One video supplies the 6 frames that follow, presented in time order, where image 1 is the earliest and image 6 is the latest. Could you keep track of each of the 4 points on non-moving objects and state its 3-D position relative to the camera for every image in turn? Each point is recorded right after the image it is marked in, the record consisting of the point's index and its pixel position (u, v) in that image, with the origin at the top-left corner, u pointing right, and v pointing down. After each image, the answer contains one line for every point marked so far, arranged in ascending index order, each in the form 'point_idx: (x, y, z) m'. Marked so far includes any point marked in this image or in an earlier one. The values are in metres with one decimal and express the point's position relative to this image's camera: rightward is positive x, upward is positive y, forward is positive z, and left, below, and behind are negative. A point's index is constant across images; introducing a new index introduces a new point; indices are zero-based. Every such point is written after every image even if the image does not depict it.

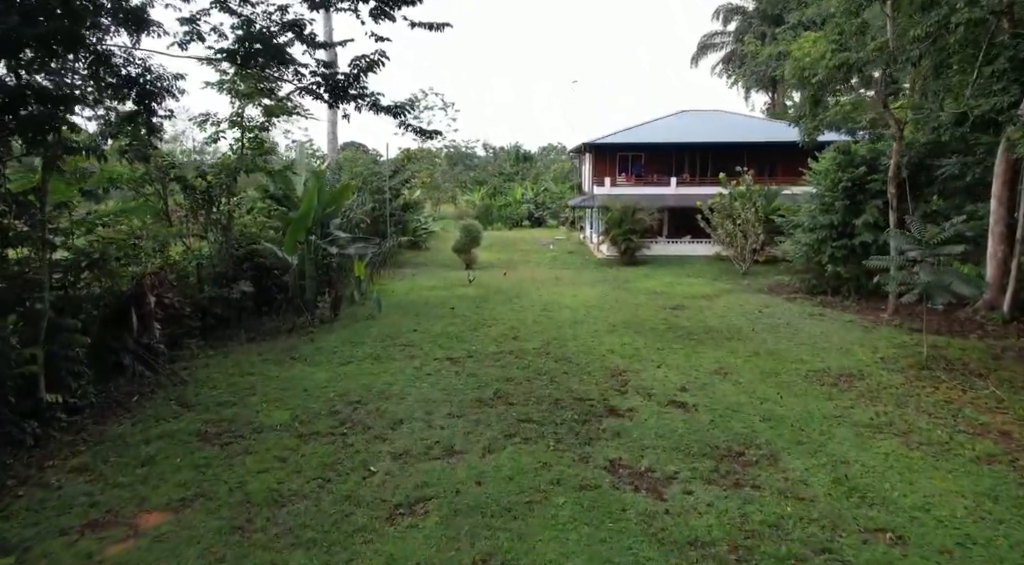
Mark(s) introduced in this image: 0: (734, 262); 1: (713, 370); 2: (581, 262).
0: (+5.7, +0.5, +17.6) m
1: (+2.4, -1.1, +8.4) m
2: (+2.0, +0.6, +19.8) m
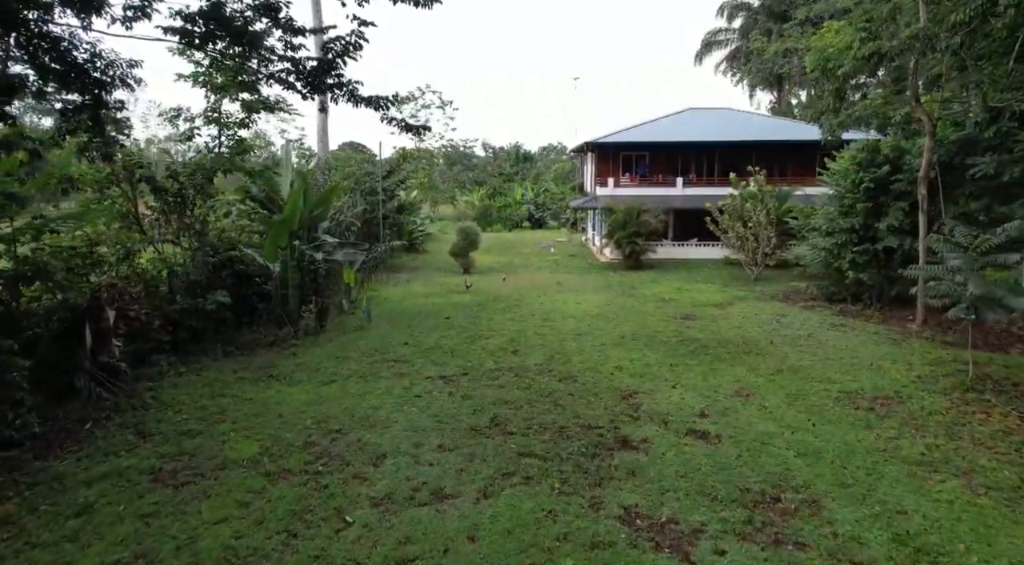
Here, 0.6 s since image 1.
0: (+5.7, +0.4, +16.8) m
1: (+2.4, -1.2, +7.6) m
2: (+2.0, +0.4, +19.0) m
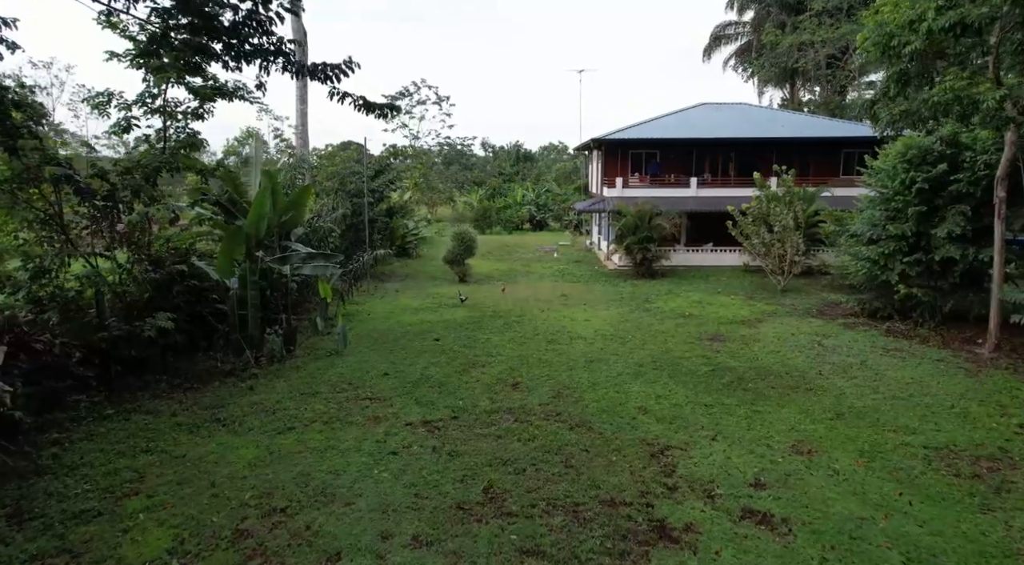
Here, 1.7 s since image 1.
0: (+5.7, +0.2, +15.2) m
1: (+2.4, -1.4, +6.0) m
2: (+2.0, +0.2, +17.5) m
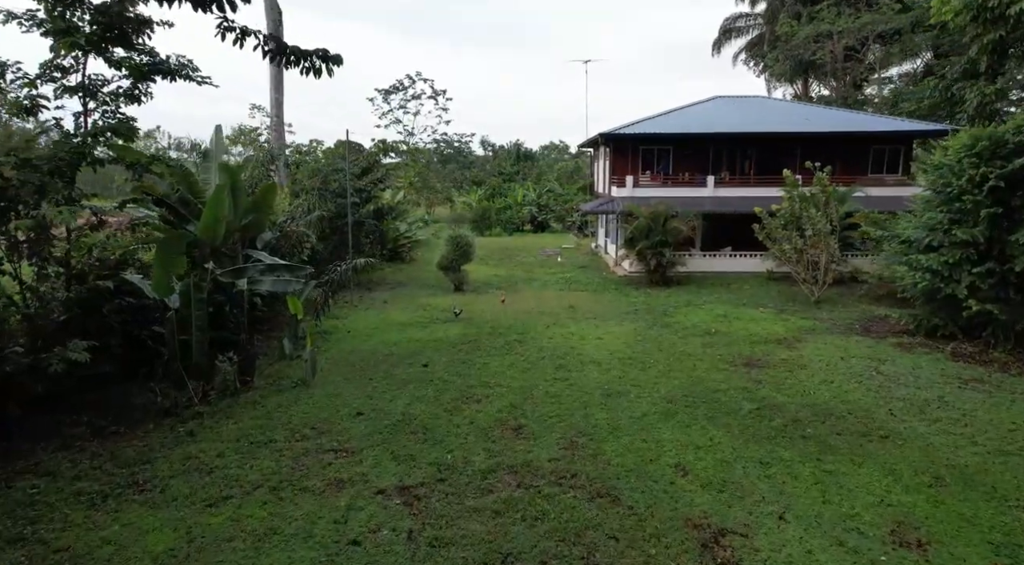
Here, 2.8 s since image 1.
0: (+5.7, 0.0, +13.7) m
1: (+2.4, -1.6, +4.5) m
2: (+2.0, 0.0, +15.9) m
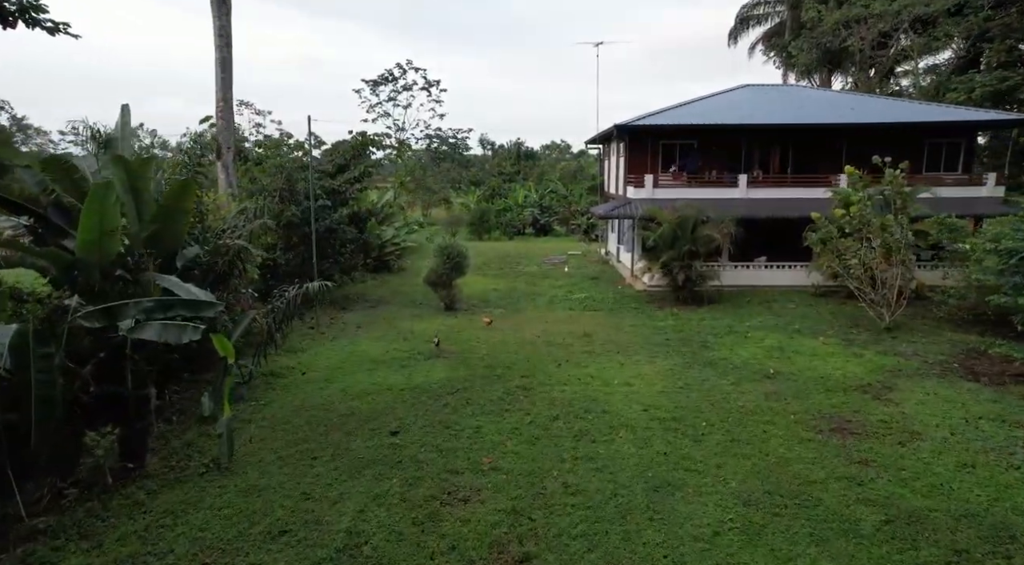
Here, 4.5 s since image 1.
0: (+5.7, -0.4, +11.3) m
1: (+2.4, -1.9, +2.1) m
2: (+2.0, -0.3, +13.5) m
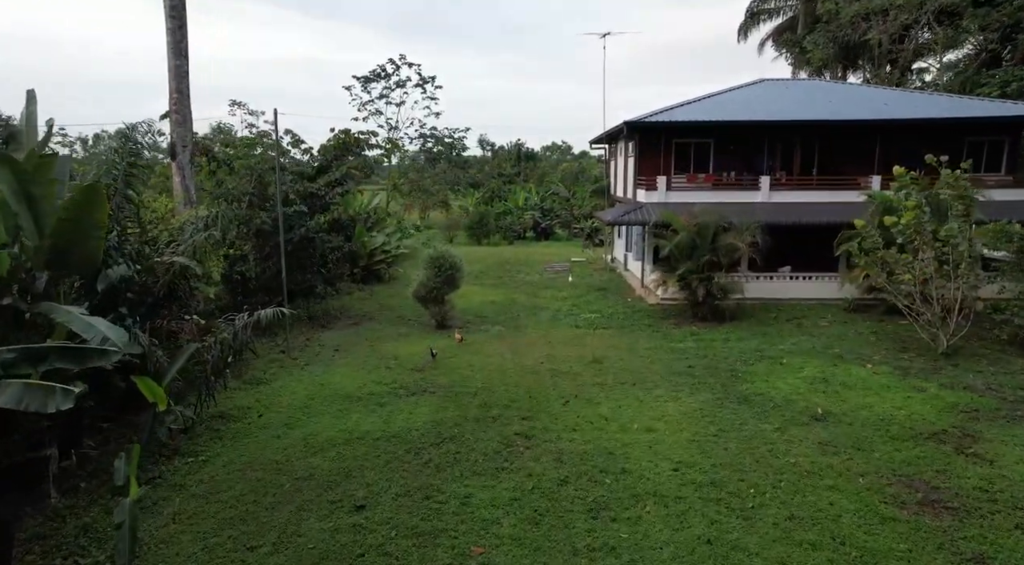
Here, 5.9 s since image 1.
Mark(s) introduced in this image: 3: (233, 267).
0: (+5.7, -0.6, +9.9) m
1: (+2.4, -2.1, +0.7) m
2: (+2.0, -0.6, +12.1) m
3: (-4.1, +0.2, +10.3) m
